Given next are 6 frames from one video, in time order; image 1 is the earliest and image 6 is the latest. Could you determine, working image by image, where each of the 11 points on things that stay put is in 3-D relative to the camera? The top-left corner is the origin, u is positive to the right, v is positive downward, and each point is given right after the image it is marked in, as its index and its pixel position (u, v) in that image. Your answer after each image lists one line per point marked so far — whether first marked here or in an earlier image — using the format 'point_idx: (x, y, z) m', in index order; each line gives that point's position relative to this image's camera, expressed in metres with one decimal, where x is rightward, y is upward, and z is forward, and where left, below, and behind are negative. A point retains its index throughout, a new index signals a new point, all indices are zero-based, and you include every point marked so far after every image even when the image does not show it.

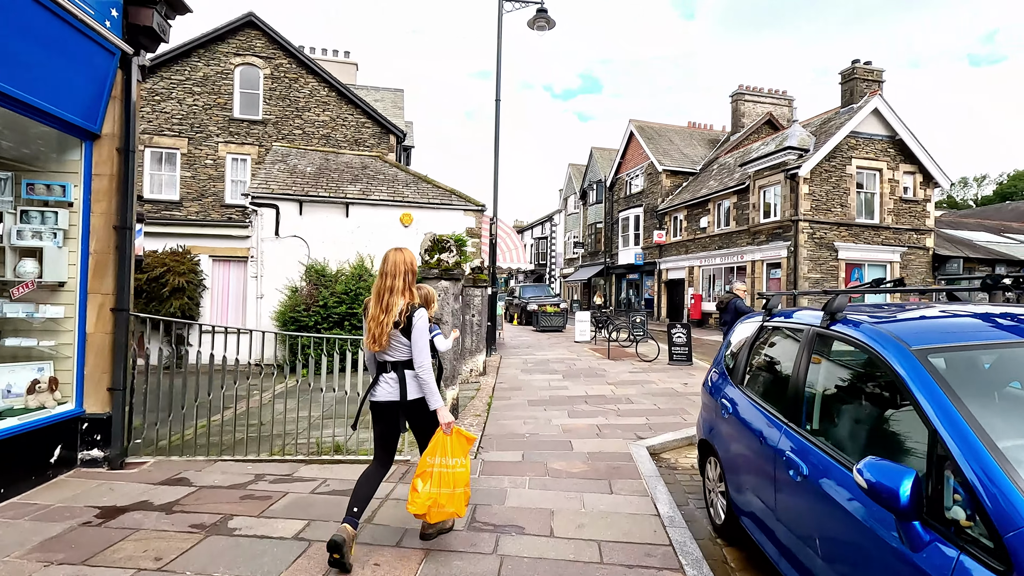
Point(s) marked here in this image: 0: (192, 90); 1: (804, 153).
0: (-10.6, +6.6, +17.8) m
1: (+10.5, +4.9, +19.4) m
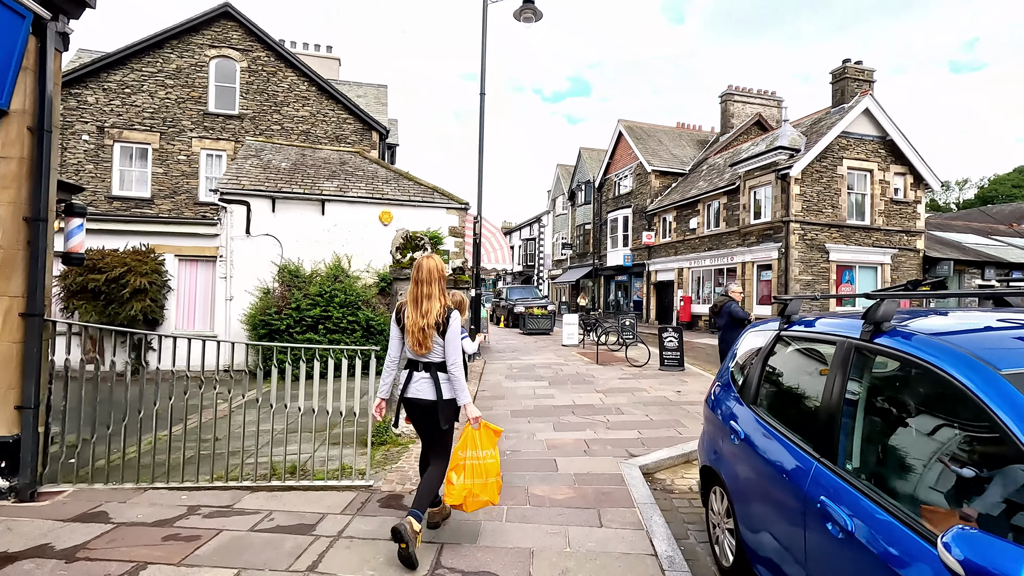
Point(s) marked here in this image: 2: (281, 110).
0: (-11.0, +6.5, +17.1) m
1: (+10.0, +4.8, +19.1) m
2: (-7.7, +6.0, +18.0) m
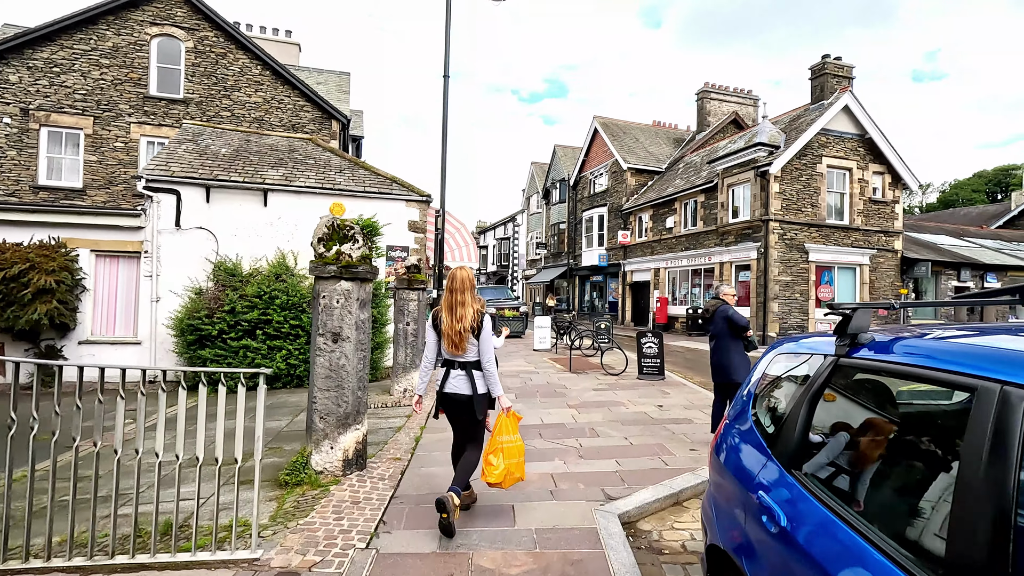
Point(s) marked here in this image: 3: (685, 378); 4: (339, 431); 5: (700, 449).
0: (-12.0, +6.5, +15.5) m
1: (+9.0, +4.7, +18.5) m
2: (-8.7, +6.0, +16.6) m
3: (+3.4, -1.7, +10.5) m
4: (-1.4, -1.2, +4.4) m
5: (+1.8, -1.6, +5.2) m
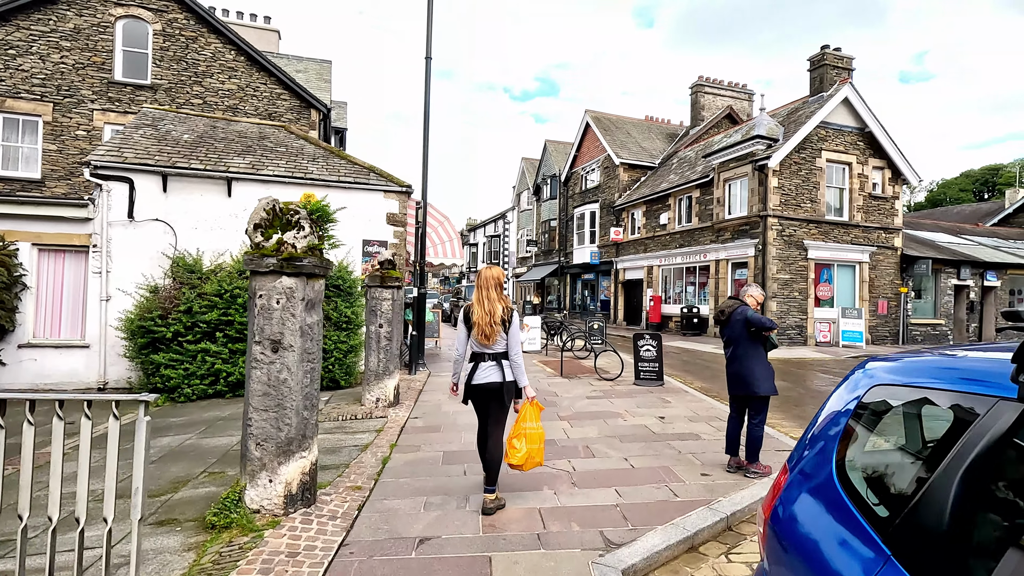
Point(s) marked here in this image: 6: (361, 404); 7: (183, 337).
0: (-12.3, +6.6, +14.6) m
1: (+8.7, +4.8, +17.9) m
2: (-9.0, +6.0, +15.7) m
3: (+3.1, -1.7, +9.8) m
4: (-1.5, -1.1, +3.6) m
5: (+1.7, -1.5, +4.4) m
6: (-2.0, -1.6, +7.2) m
7: (-5.0, -0.7, +8.2) m
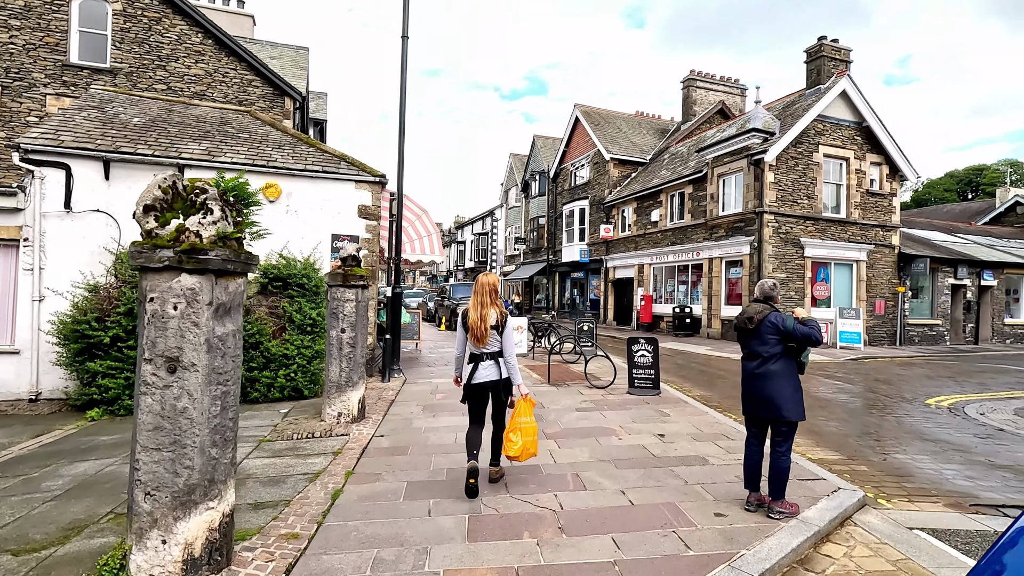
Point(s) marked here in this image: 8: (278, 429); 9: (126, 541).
0: (-12.6, +6.6, +13.5) m
1: (+8.2, +4.8, +17.2) m
2: (-9.4, +6.1, +14.7) m
3: (+2.8, -1.7, +9.0) m
4: (-1.7, -1.1, +2.7) m
5: (+1.5, -1.5, +3.7) m
6: (-2.2, -1.5, +6.3) m
7: (-5.3, -0.7, +7.3) m
8: (-2.7, -1.6, +6.2) m
9: (-2.0, -1.3, +2.8) m
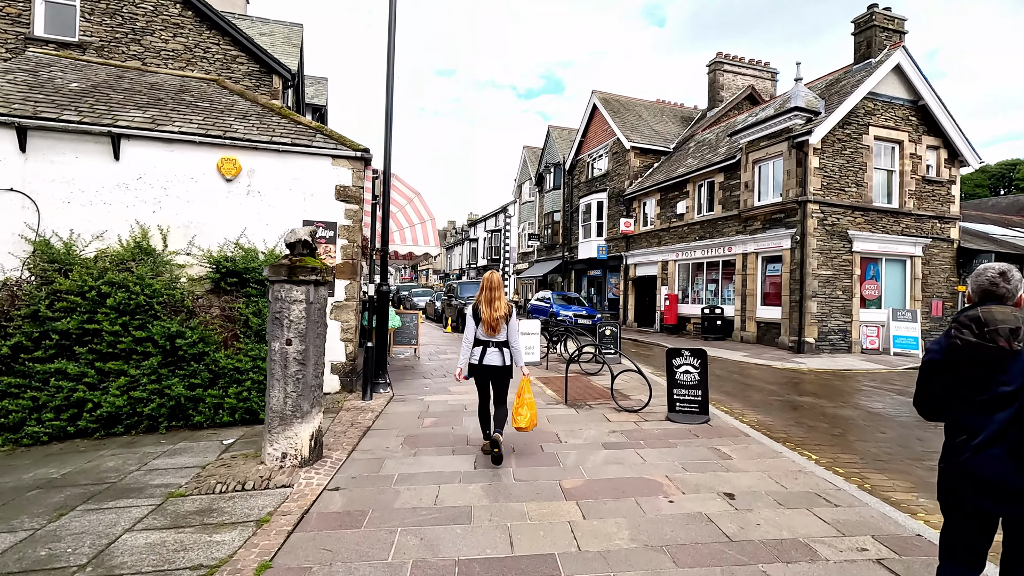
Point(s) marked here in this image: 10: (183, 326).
0: (-12.4, +6.7, +12.1) m
1: (+8.6, +4.9, +15.3) m
2: (-9.1, +6.1, +13.2) m
3: (+2.9, -1.7, +7.3) m
4: (-1.8, -1.1, +1.1) m
5: (+1.5, -1.5, +2.0) m
6: (-2.2, -1.5, +4.7) m
7: (-5.2, -0.7, +5.8) m
8: (-2.6, -1.6, +4.6) m
9: (-2.0, -1.3, +1.2) m
10: (-3.8, -0.4, +6.2) m
